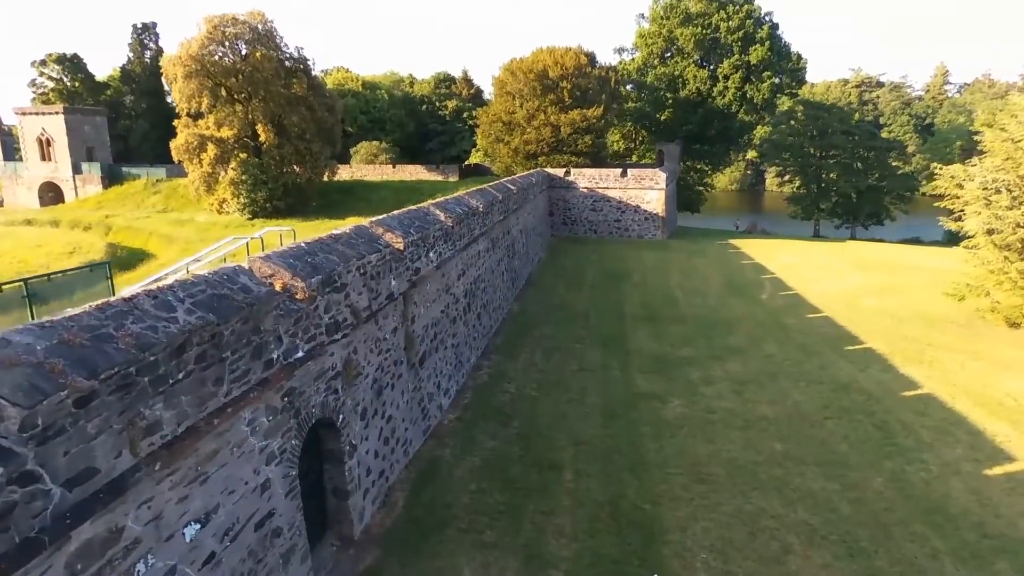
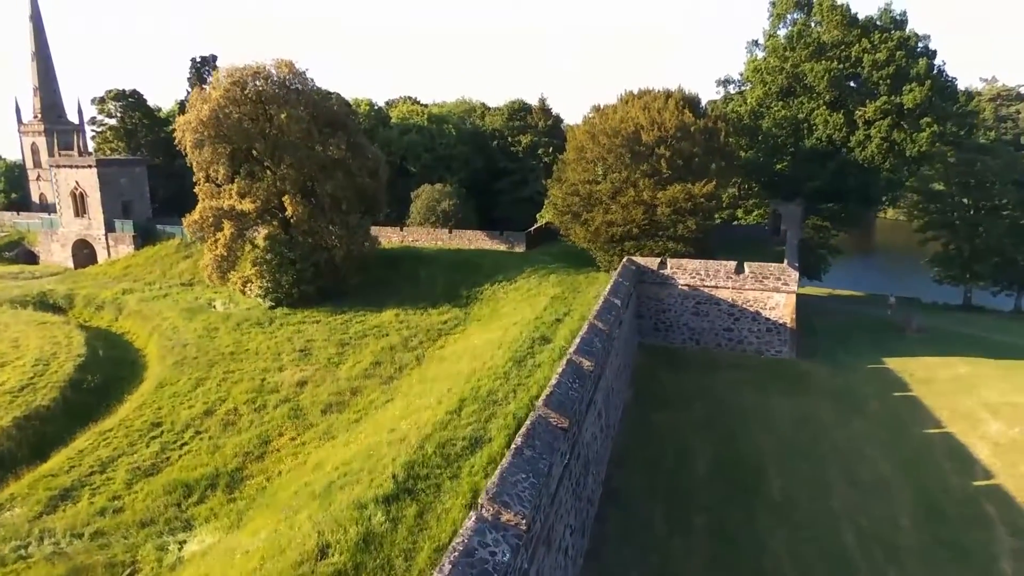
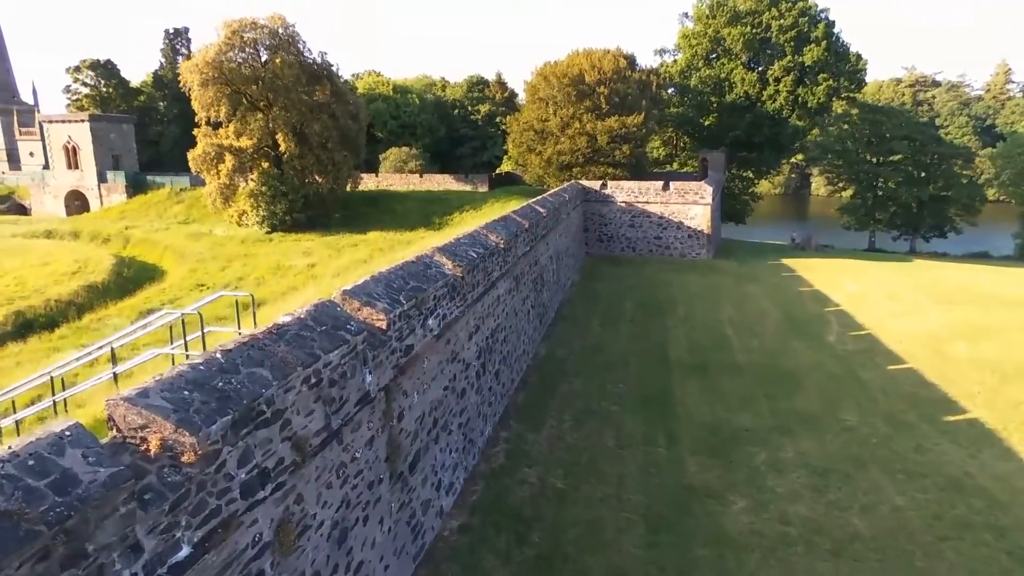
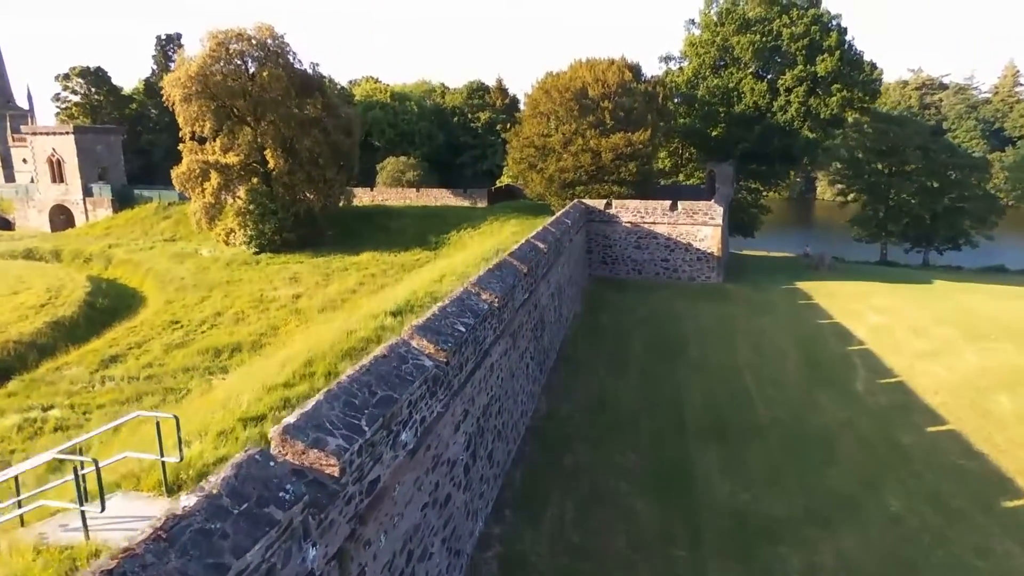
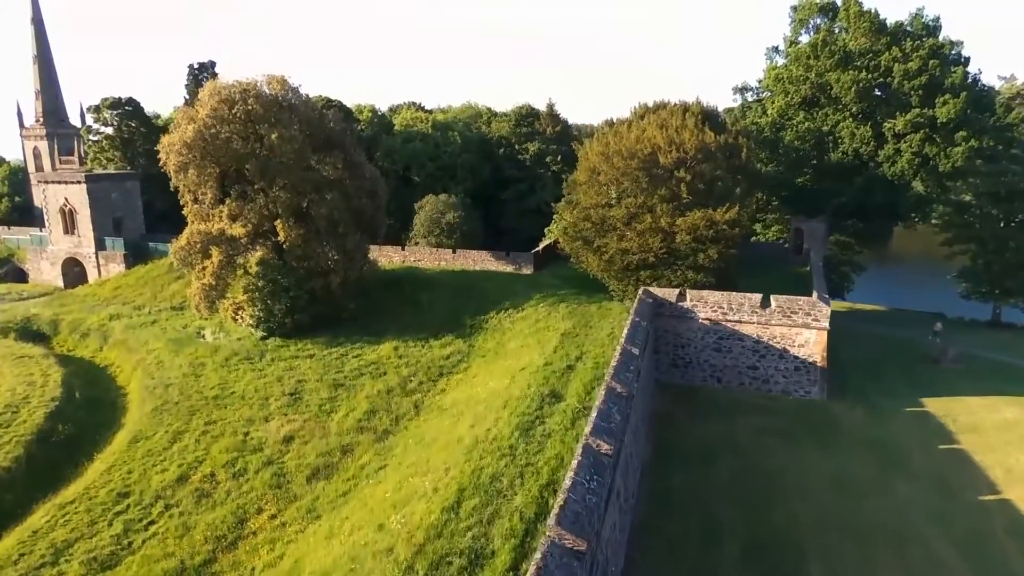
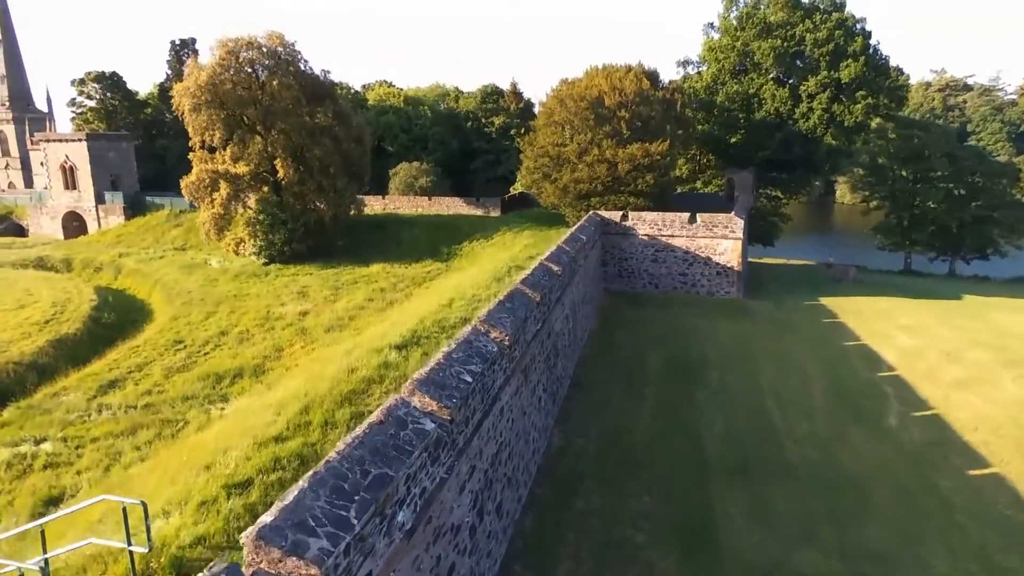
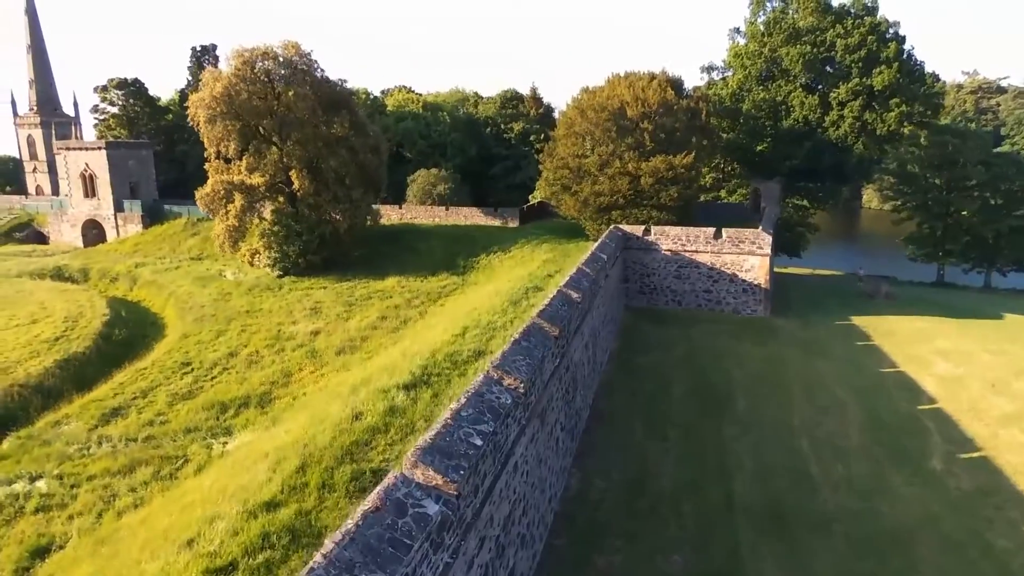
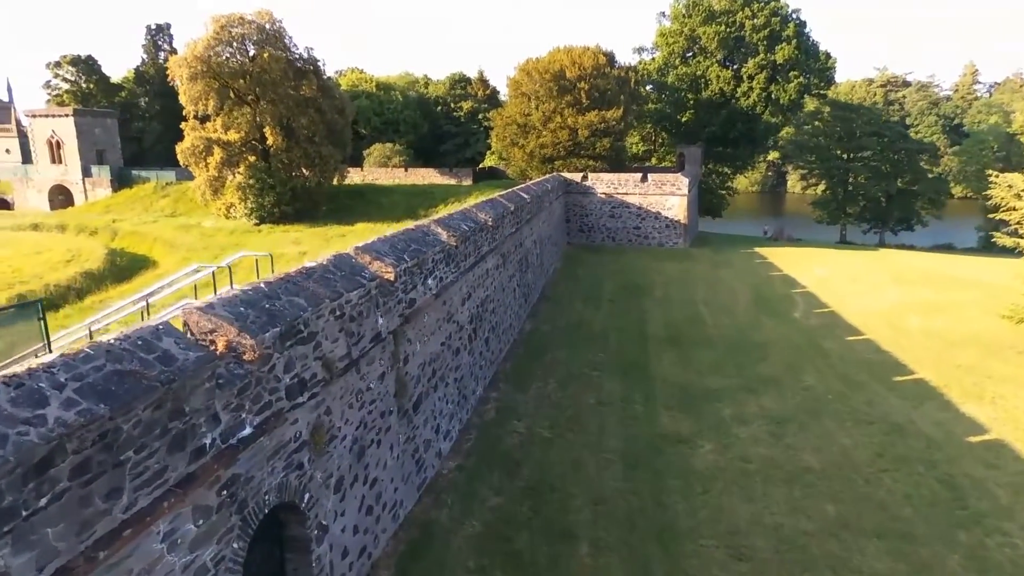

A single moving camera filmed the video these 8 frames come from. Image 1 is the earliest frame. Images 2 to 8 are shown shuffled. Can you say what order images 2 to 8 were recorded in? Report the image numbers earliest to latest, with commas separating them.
8, 3, 4, 6, 7, 2, 5
